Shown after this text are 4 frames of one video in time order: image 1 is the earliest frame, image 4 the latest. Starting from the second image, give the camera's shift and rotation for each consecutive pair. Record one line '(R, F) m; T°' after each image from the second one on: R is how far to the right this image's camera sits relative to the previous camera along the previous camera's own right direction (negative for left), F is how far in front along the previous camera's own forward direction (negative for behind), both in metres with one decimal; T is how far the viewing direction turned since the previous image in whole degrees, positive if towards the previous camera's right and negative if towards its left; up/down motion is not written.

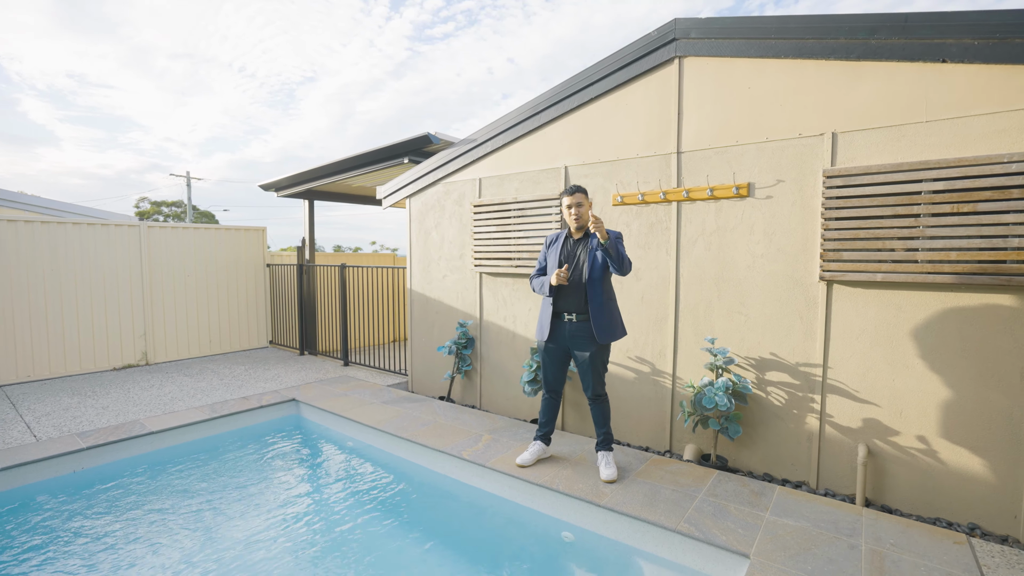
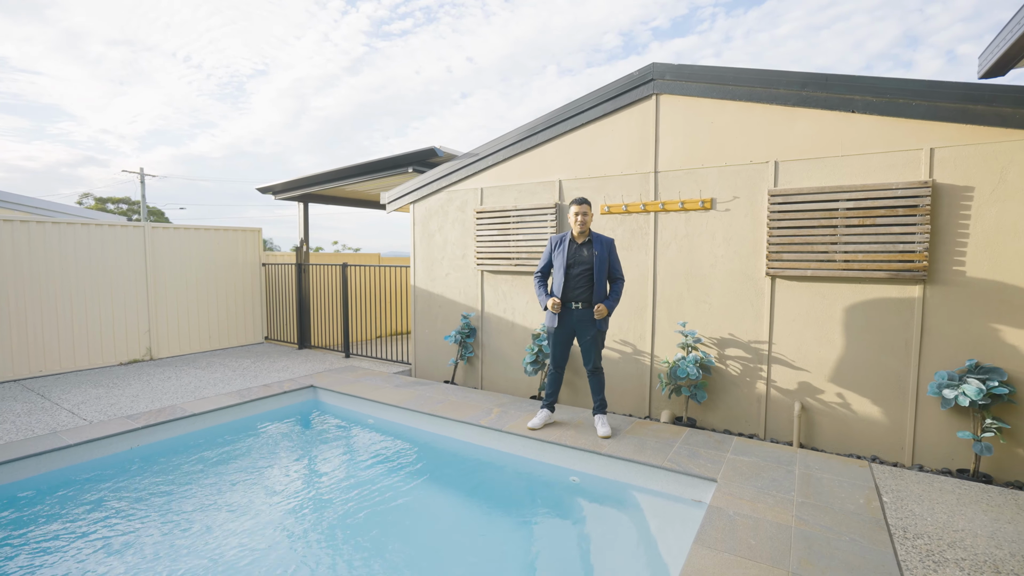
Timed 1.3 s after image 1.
(-0.4, -0.6) m; +5°
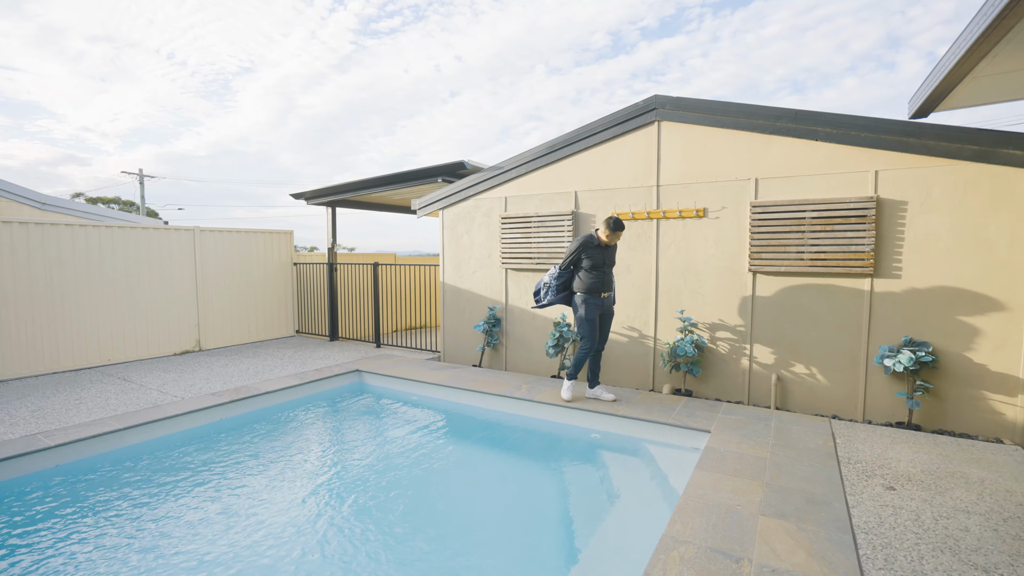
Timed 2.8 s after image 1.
(-0.4, -0.7) m; +1°
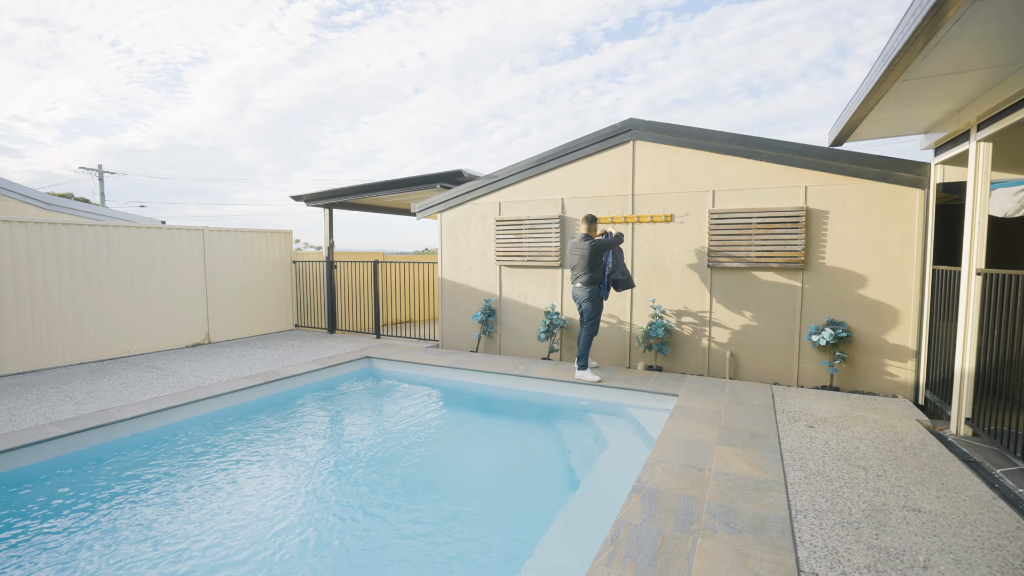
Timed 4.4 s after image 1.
(-0.4, -0.7) m; +4°
